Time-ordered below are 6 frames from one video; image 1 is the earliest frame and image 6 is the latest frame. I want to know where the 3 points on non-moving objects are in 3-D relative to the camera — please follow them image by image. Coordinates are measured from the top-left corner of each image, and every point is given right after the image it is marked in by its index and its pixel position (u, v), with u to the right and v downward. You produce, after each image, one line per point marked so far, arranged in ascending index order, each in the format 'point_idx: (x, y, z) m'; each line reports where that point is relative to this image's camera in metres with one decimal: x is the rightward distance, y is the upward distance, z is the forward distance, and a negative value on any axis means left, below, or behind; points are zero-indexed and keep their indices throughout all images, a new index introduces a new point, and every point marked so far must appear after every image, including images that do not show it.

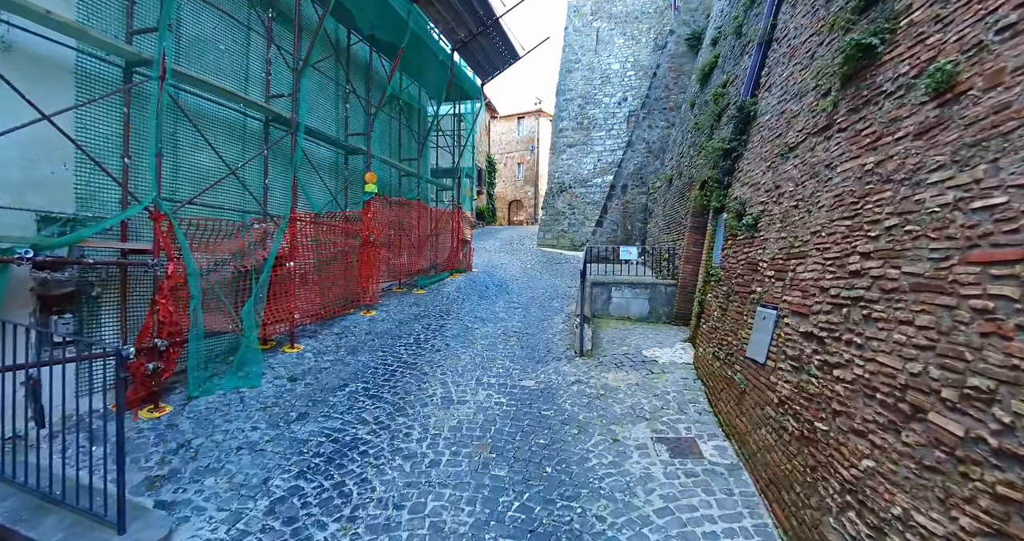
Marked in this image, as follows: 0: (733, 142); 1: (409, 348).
0: (+2.9, +1.7, +5.5) m
1: (-1.5, -1.1, +6.0) m
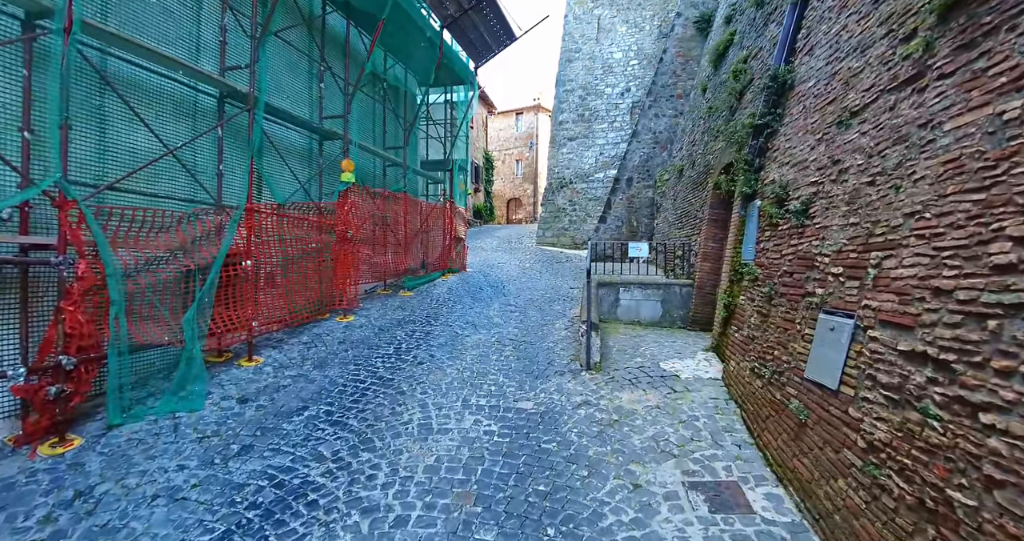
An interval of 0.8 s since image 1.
0: (+2.8, +1.7, +4.7) m
1: (-1.5, -1.1, +5.2) m
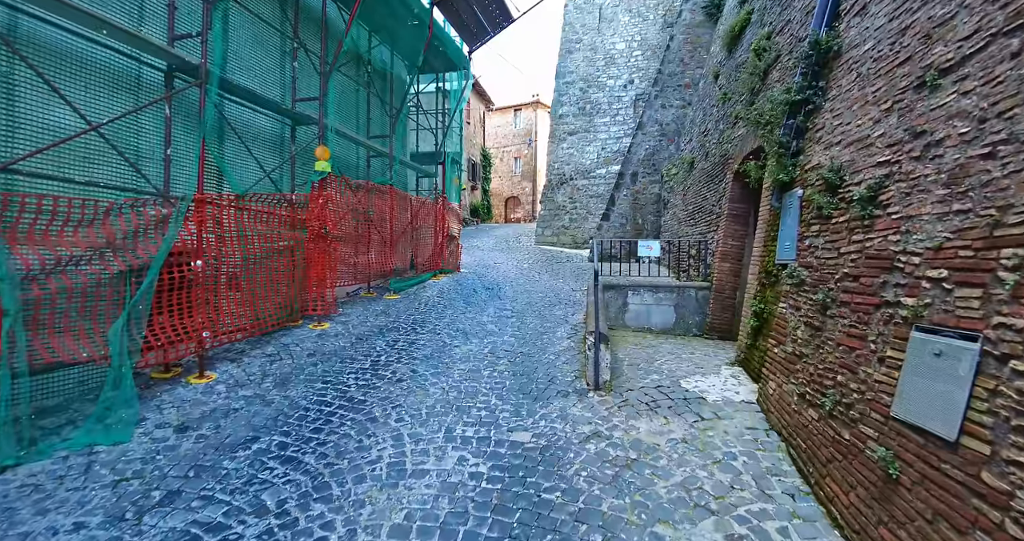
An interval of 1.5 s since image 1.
0: (+2.7, +1.7, +4.0) m
1: (-1.6, -1.1, +4.4) m
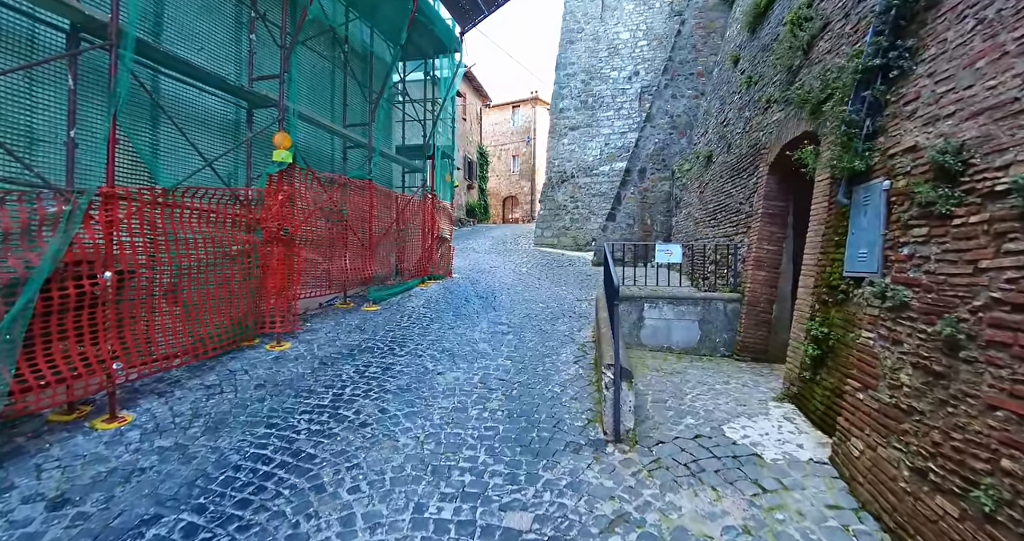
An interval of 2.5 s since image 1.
0: (+2.7, +1.6, +3.1) m
1: (-1.6, -1.2, +3.5) m
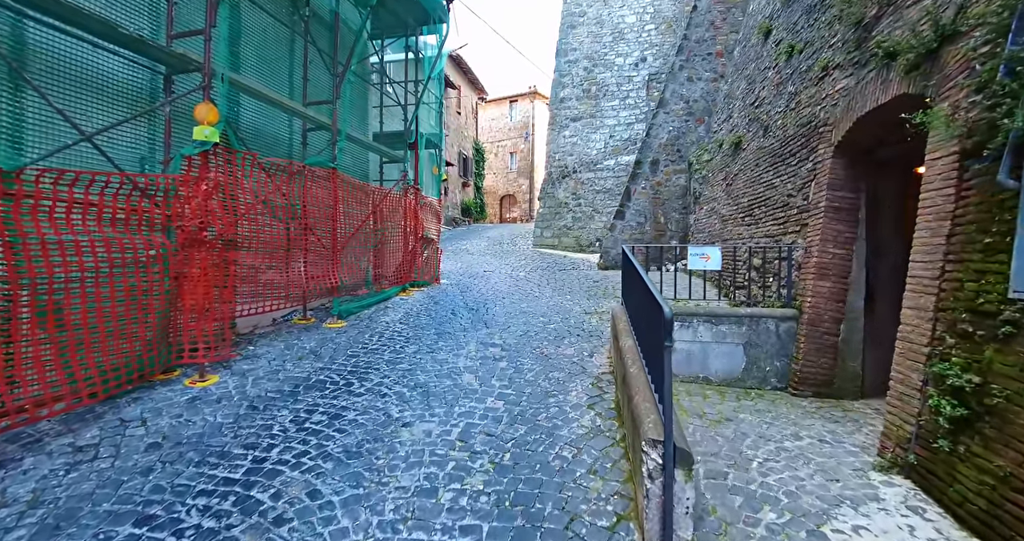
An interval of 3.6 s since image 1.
0: (+2.6, +1.5, +2.0) m
1: (-1.7, -1.3, +2.4) m
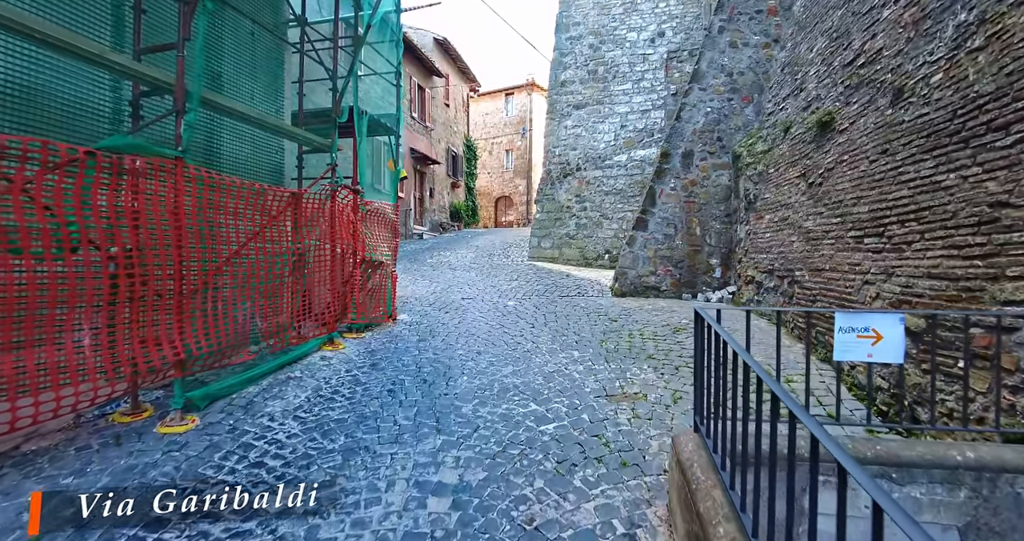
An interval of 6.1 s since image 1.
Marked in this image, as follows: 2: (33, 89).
0: (+2.4, +1.0, -0.3) m
1: (-1.9, -1.8, +0.1) m
2: (-3.3, +1.2, +3.0) m
